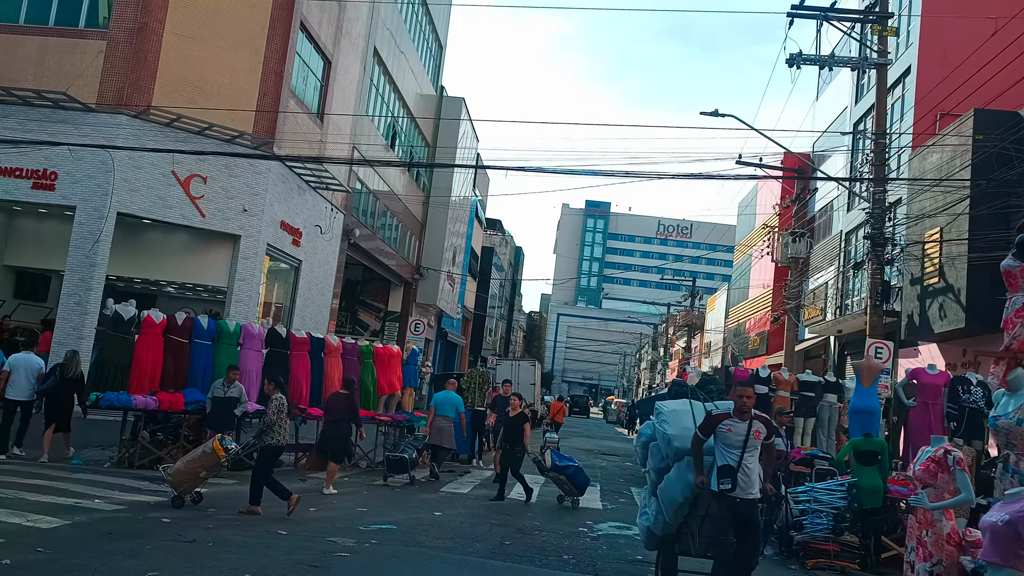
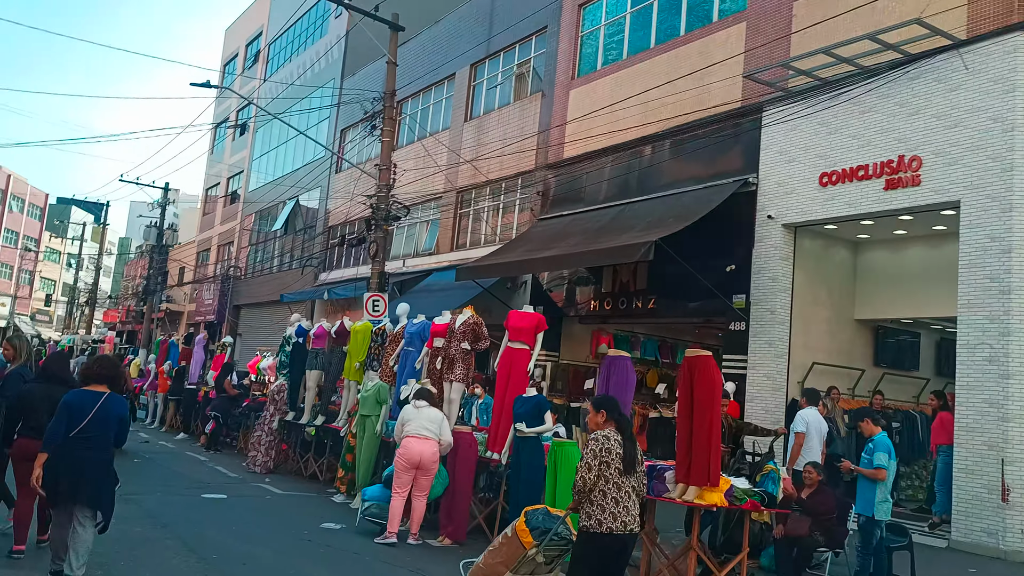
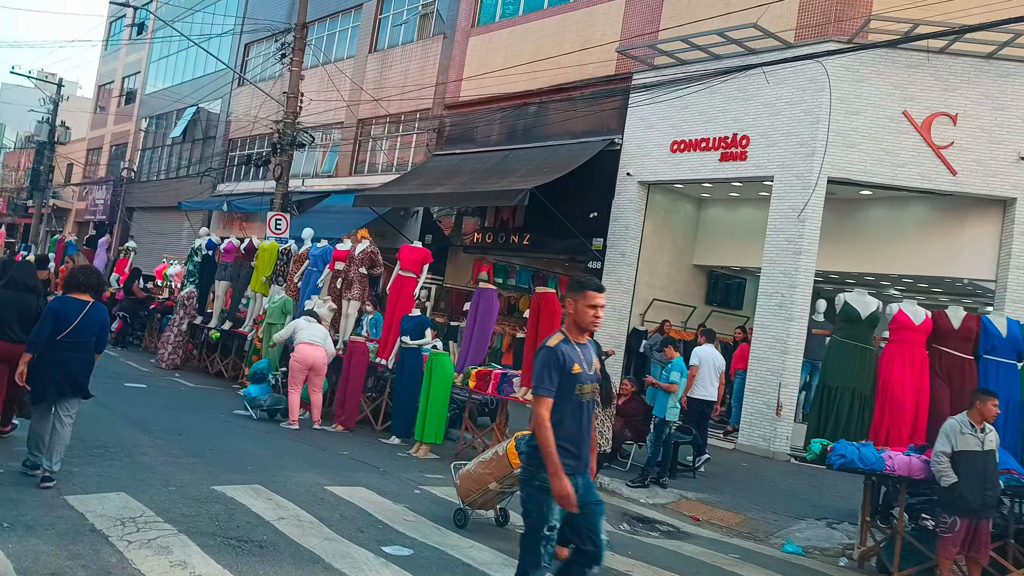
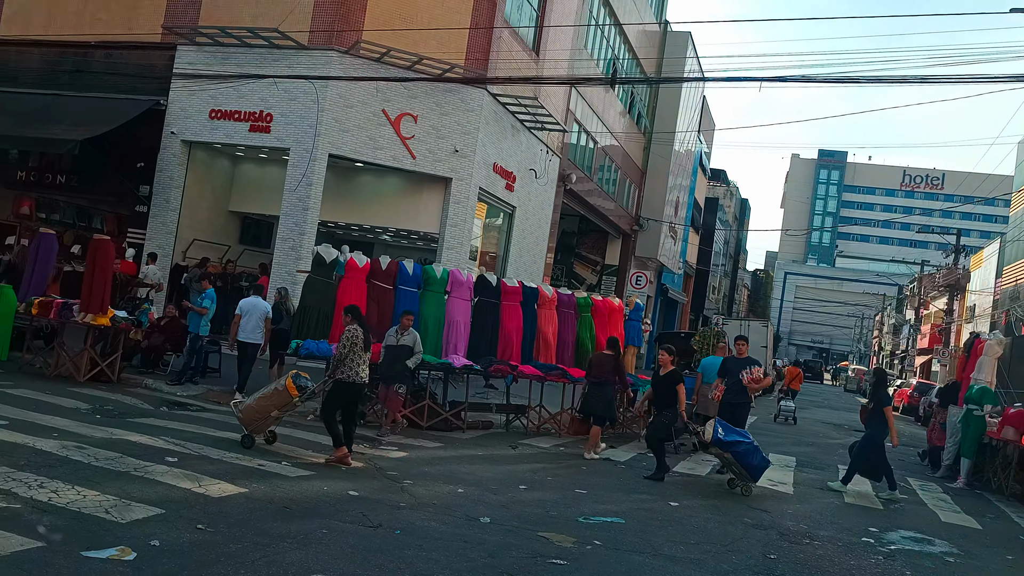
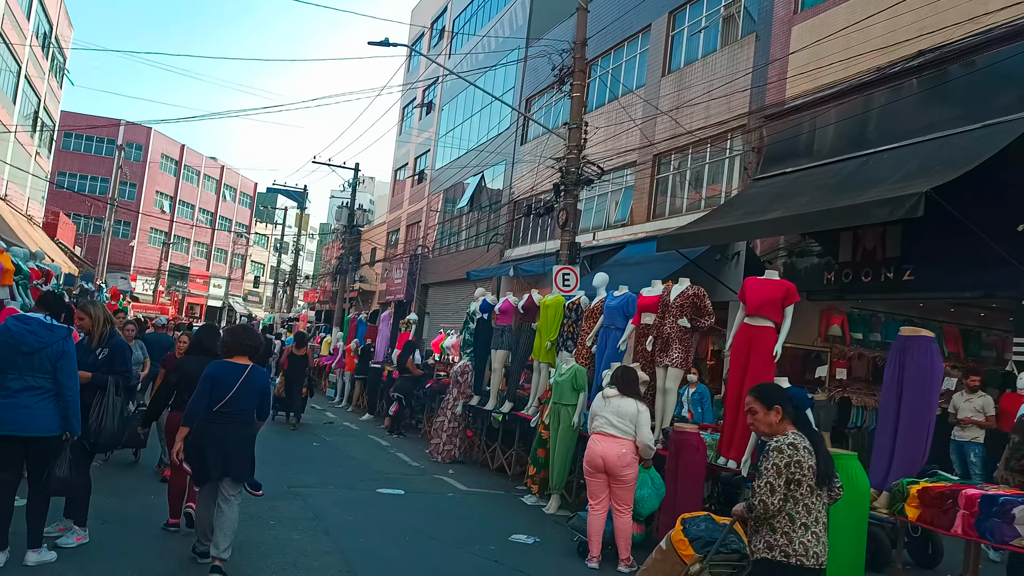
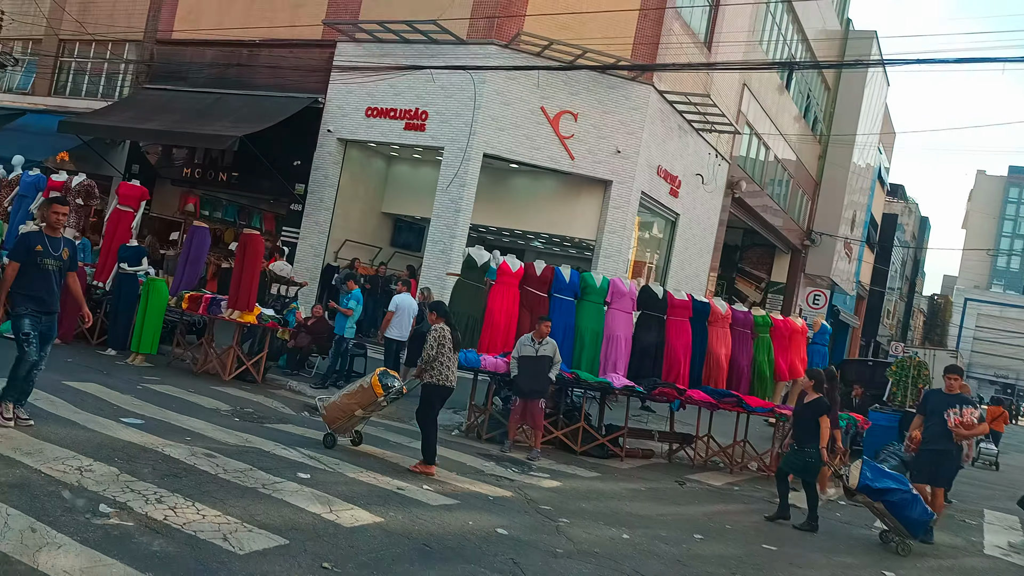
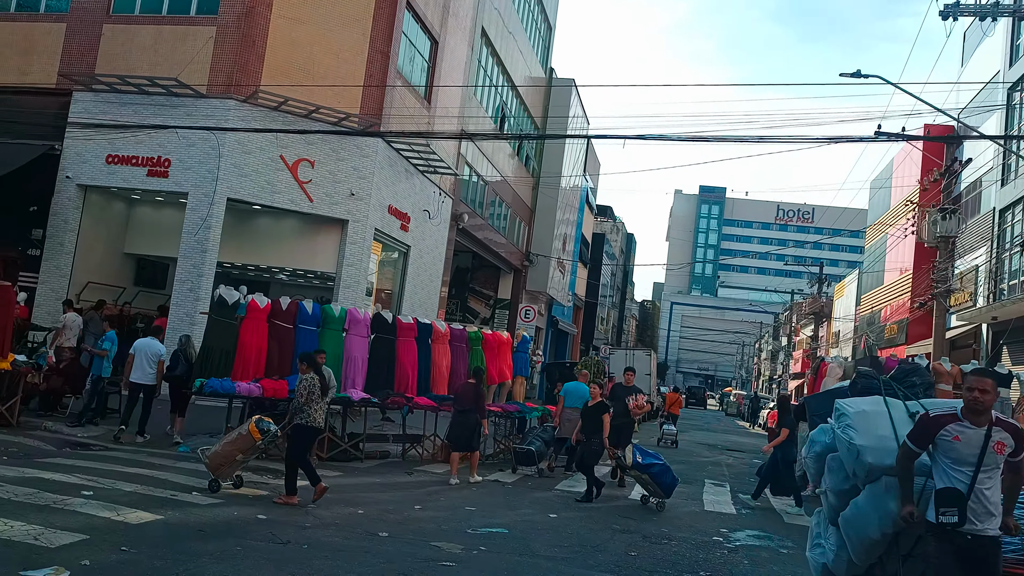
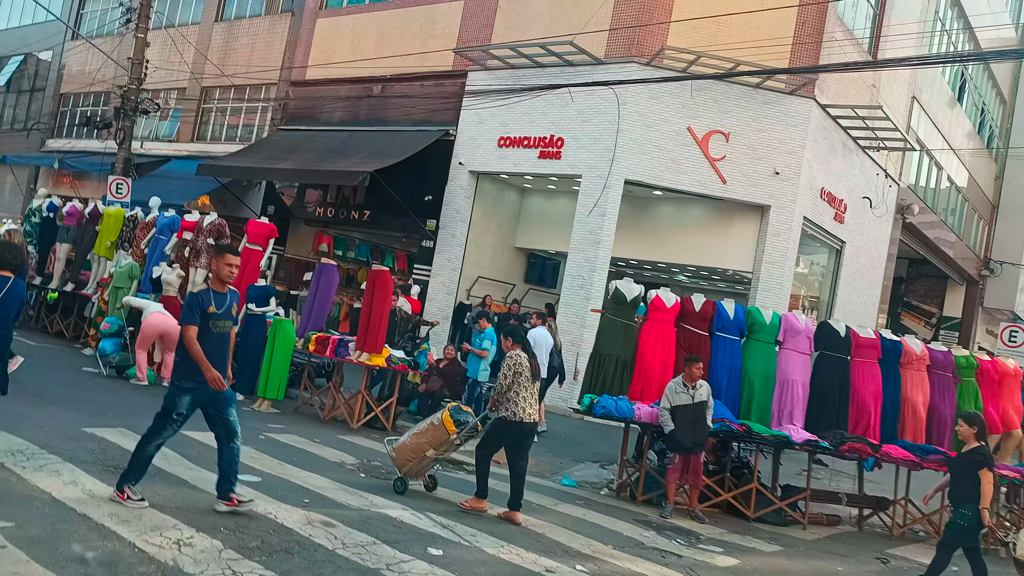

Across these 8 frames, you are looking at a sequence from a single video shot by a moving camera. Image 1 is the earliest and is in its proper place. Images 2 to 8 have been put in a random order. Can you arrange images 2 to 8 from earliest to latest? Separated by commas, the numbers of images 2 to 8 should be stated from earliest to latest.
7, 4, 6, 8, 3, 2, 5
